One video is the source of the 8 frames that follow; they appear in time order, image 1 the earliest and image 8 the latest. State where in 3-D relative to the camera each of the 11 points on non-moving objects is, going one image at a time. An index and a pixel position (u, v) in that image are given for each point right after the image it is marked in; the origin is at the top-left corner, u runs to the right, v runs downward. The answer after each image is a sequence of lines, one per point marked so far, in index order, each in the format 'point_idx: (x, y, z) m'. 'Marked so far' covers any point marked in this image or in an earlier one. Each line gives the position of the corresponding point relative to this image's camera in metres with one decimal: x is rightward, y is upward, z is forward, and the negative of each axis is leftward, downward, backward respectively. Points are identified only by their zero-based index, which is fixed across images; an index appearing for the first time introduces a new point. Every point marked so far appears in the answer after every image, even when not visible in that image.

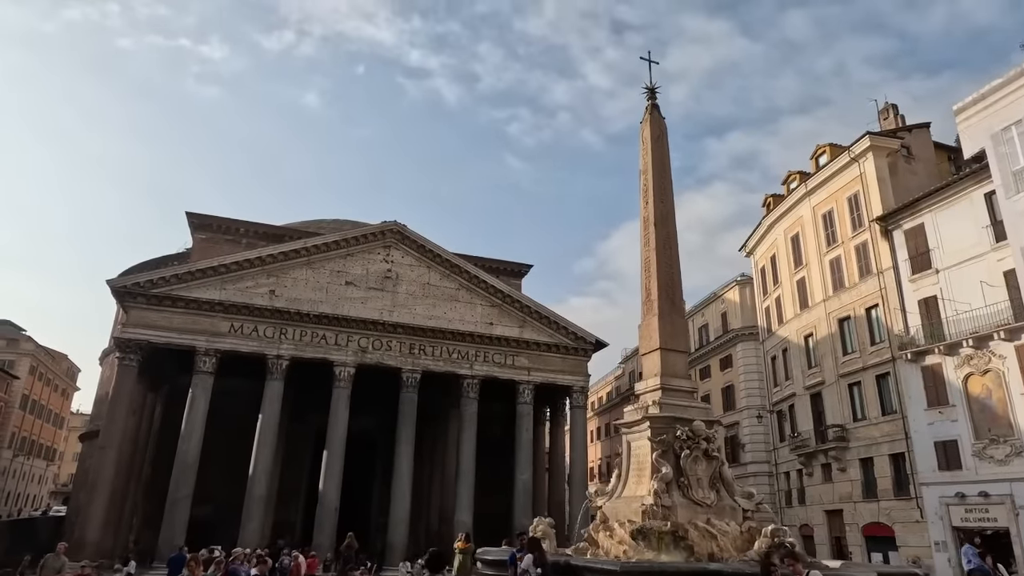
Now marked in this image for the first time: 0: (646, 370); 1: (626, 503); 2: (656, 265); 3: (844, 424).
0: (+1.7, -1.1, +8.2) m
1: (+1.3, -2.5, +7.5) m
2: (+1.9, +0.3, +8.5) m
3: (+9.9, -4.1, +19.4) m
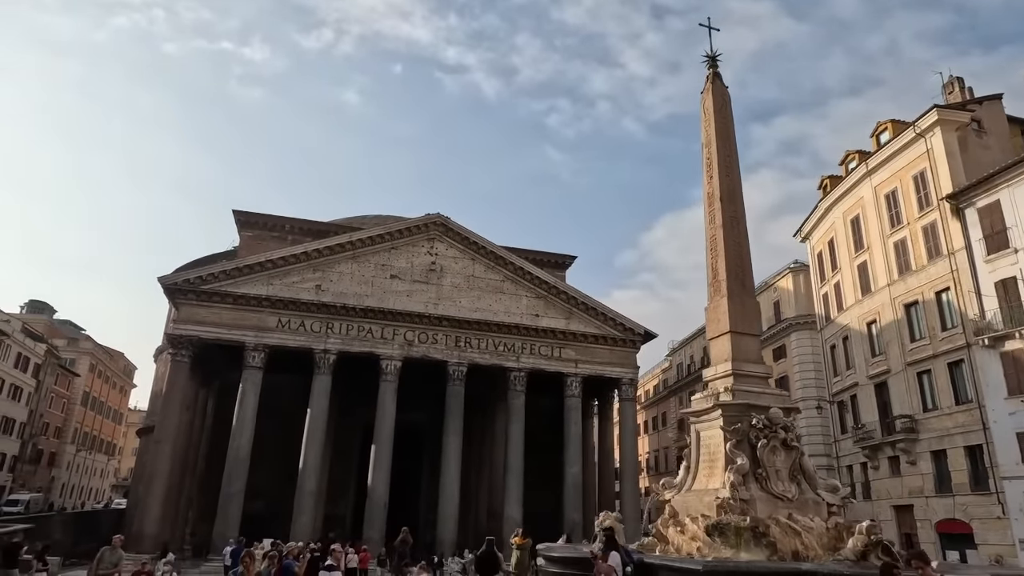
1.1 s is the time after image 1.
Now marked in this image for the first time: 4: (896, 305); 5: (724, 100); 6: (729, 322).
0: (+2.4, -0.8, +7.7) m
1: (+2.0, -2.2, +7.0) m
2: (+2.6, +0.5, +7.9) m
3: (+11.3, -3.6, +18.3) m
4: (+11.6, -0.5, +19.6) m
5: (+2.8, +2.5, +8.8) m
6: (+2.5, -0.4, +7.5) m
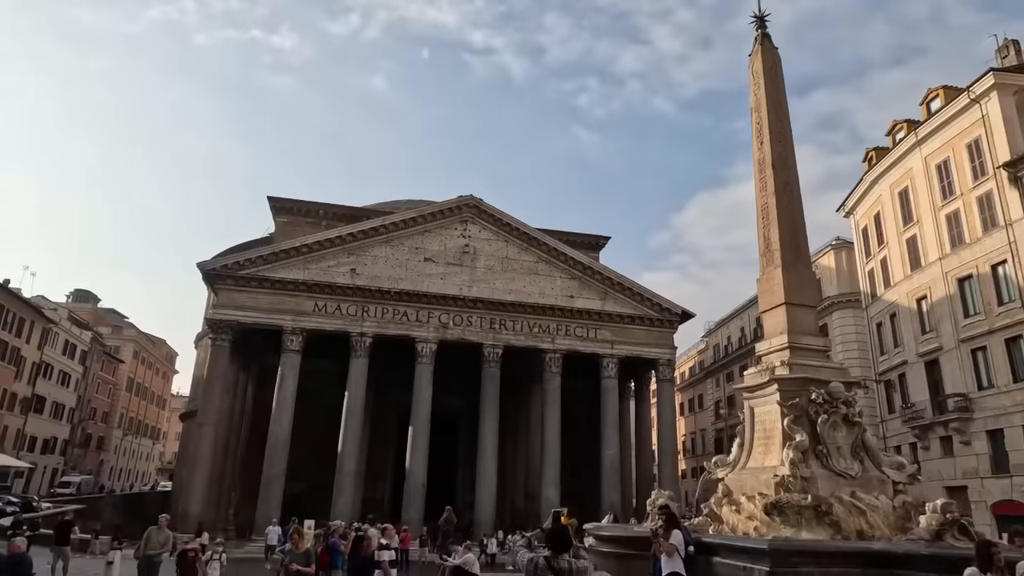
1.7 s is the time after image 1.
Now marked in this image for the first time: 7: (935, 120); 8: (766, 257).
0: (+2.9, -0.5, +7.4) m
1: (+2.5, -1.9, +6.7) m
2: (+3.1, +0.9, +7.5) m
3: (+12.3, -2.9, +17.6) m
4: (+12.6, +0.2, +18.8) m
5: (+3.4, +2.9, +8.3) m
6: (+3.0, -0.1, +7.2) m
7: (+12.6, +5.0, +19.4) m
8: (+3.0, +0.4, +7.6) m
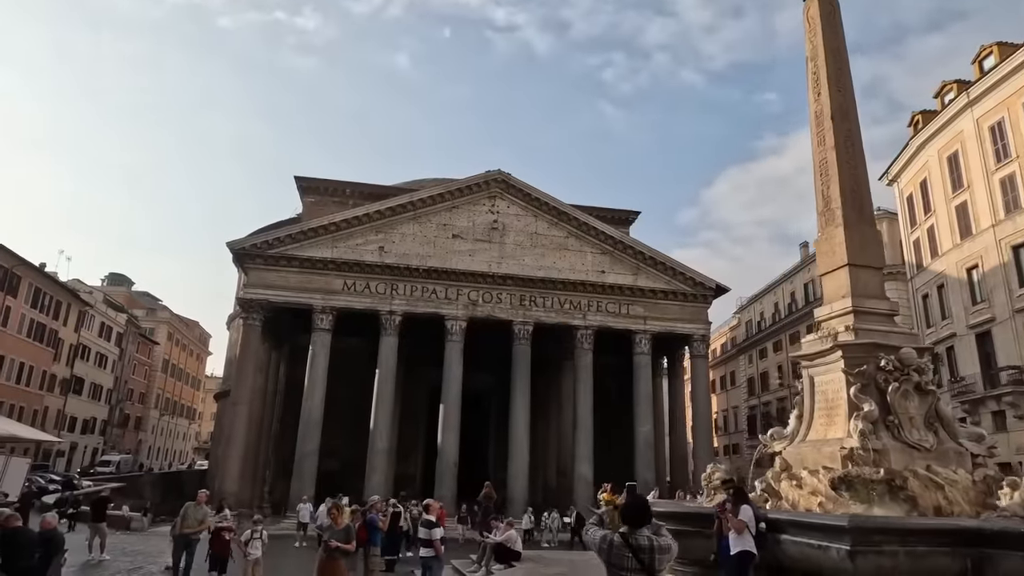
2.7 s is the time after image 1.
0: (+3.3, -0.1, +6.9) m
1: (+2.9, -1.5, +6.2) m
2: (+3.5, +1.3, +7.0) m
3: (+13.2, -2.0, +16.8) m
4: (+13.5, +1.1, +17.9) m
5: (+3.8, +3.3, +7.7) m
6: (+3.4, +0.4, +6.7) m
7: (+13.4, +5.9, +18.3) m
8: (+3.4, +0.8, +7.1) m
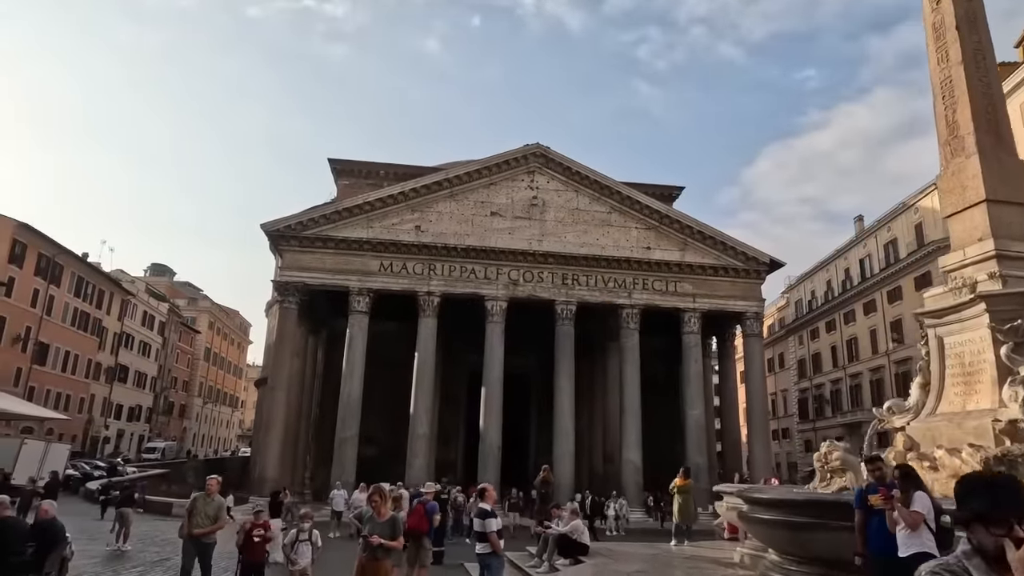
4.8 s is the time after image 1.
0: (+3.9, +0.4, +5.7) m
1: (+3.5, -1.1, +5.1) m
2: (+4.0, +1.8, +5.8) m
3: (+14.3, -1.2, +15.1) m
4: (+14.6, +2.0, +16.1) m
5: (+4.3, +3.9, +6.5) m
6: (+4.0, +0.8, +5.5) m
7: (+14.5, +6.8, +16.5) m
8: (+4.0, +1.3, +5.9) m
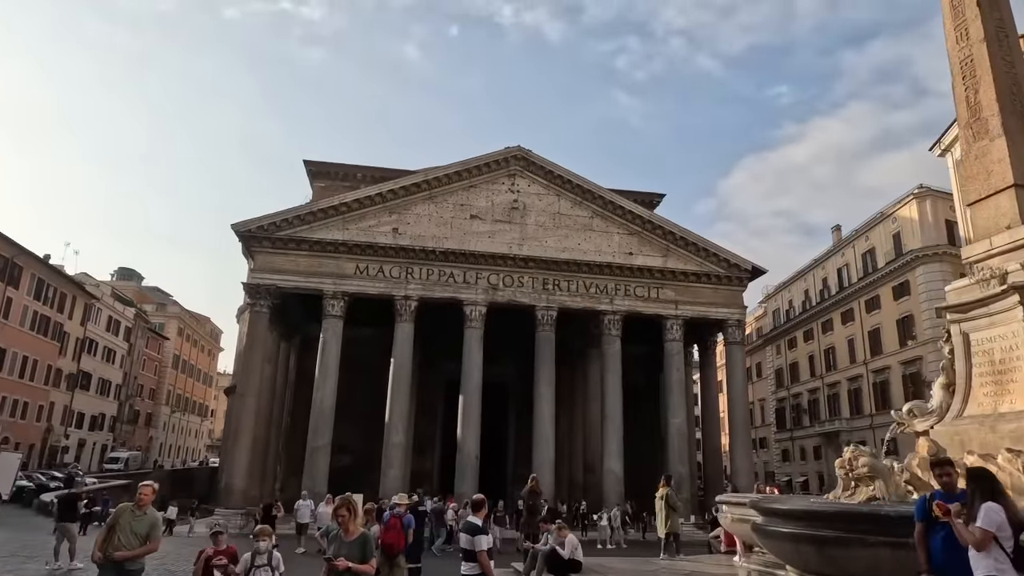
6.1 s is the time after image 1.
0: (+3.8, +0.5, +5.3) m
1: (+3.4, -1.0, +4.7) m
2: (+4.0, +1.9, +5.4) m
3: (+13.9, -1.3, +15.1) m
4: (+14.1, +1.8, +16.1) m
5: (+4.3, +3.9, +6.1) m
6: (+3.9, +0.9, +5.1) m
7: (+14.1, +6.6, +16.5) m
8: (+3.9, +1.4, +5.5) m
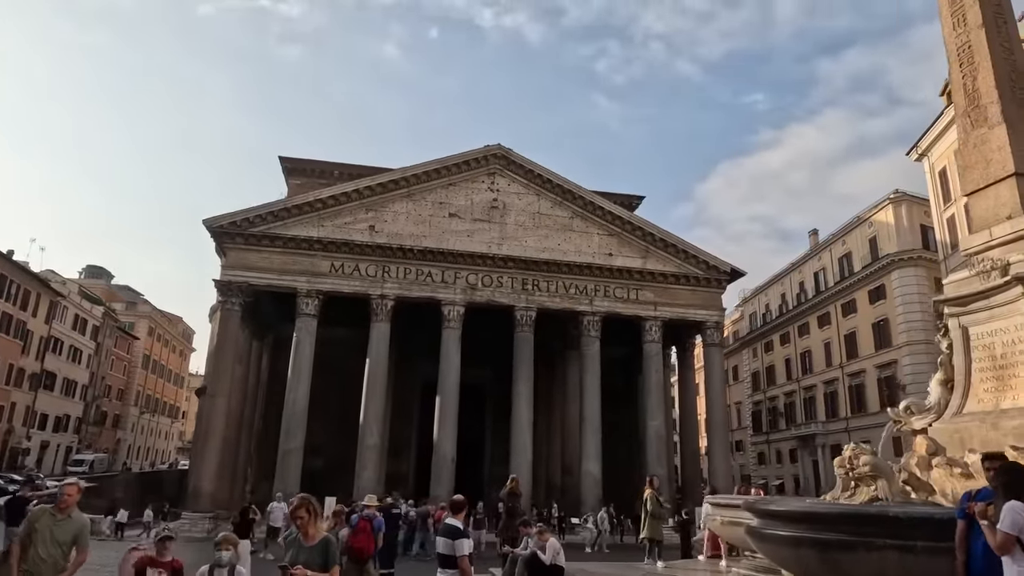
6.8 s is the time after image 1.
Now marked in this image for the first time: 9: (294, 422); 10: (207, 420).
0: (+3.7, +0.6, +5.1) m
1: (+3.2, -0.9, +4.5) m
2: (+3.8, +1.9, +5.3) m
3: (+13.4, -1.4, +15.2) m
4: (+13.6, +1.7, +16.3) m
5: (+4.1, +4.0, +6.0) m
6: (+3.8, +1.0, +4.9) m
7: (+13.6, +6.5, +16.7) m
8: (+3.7, +1.4, +5.3) m
9: (-6.6, -4.1, +19.7) m
10: (-9.3, -4.0, +19.9) m
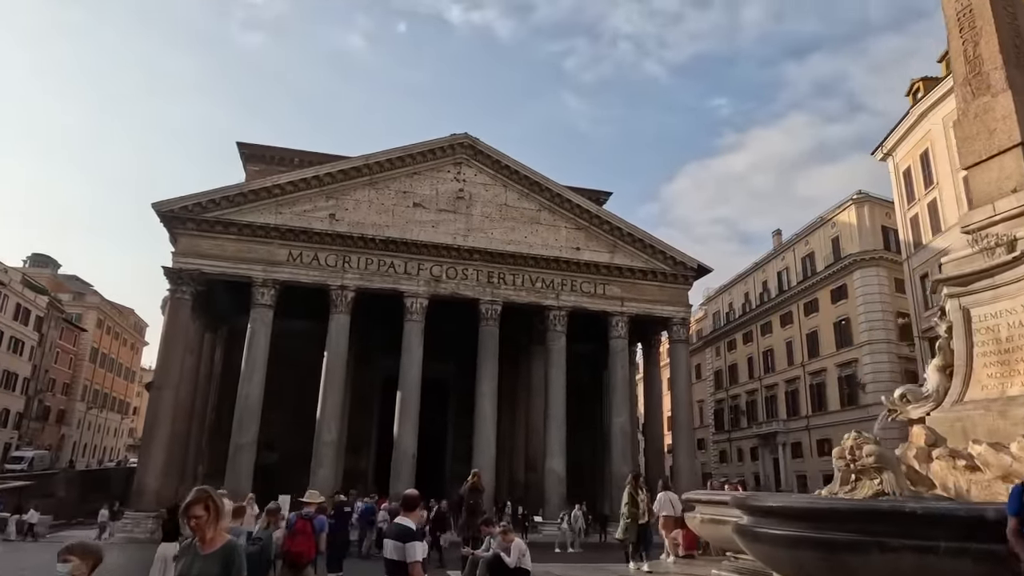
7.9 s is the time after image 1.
0: (+3.4, +0.7, +4.8) m
1: (+3.0, -0.8, +4.1) m
2: (+3.6, +2.1, +4.9) m
3: (+12.6, -1.4, +15.4) m
4: (+12.8, +1.7, +16.4) m
5: (+3.9, +4.1, +5.6) m
6: (+3.6, +1.1, +4.6) m
7: (+12.8, +6.5, +16.9) m
8: (+3.5, +1.6, +5.0) m
9: (-7.7, -3.7, +18.8) m
10: (-10.4, -3.6, +18.8) m
